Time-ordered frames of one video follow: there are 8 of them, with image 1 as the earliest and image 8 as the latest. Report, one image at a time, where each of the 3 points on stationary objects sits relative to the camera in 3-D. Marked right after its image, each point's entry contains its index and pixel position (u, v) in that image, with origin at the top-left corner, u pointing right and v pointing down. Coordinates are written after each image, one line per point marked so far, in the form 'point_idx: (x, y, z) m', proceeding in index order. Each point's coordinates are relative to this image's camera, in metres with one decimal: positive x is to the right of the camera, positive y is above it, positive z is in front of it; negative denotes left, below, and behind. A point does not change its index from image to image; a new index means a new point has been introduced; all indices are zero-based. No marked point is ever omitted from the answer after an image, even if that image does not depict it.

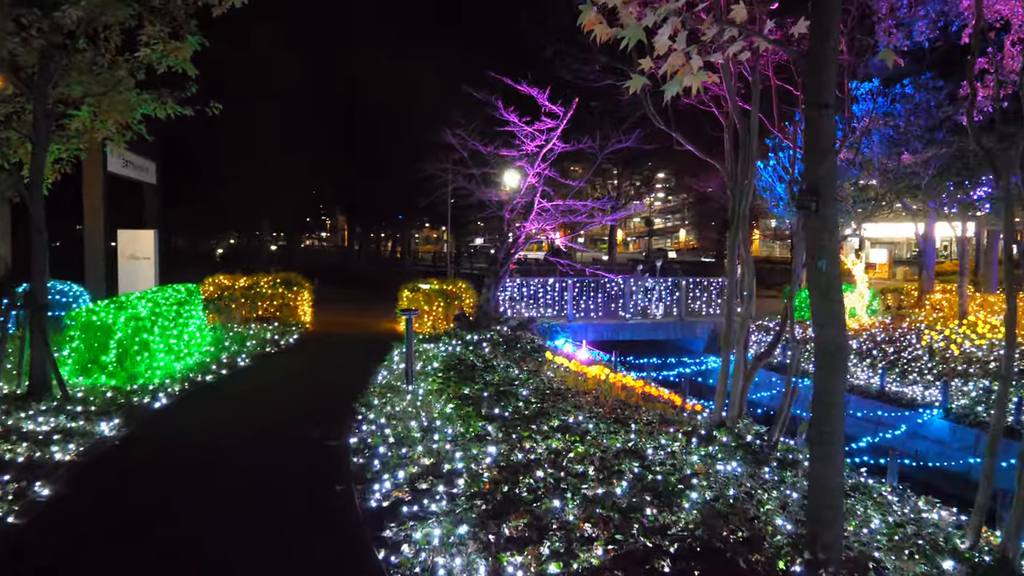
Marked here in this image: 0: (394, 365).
0: (-1.2, -0.8, +9.1) m
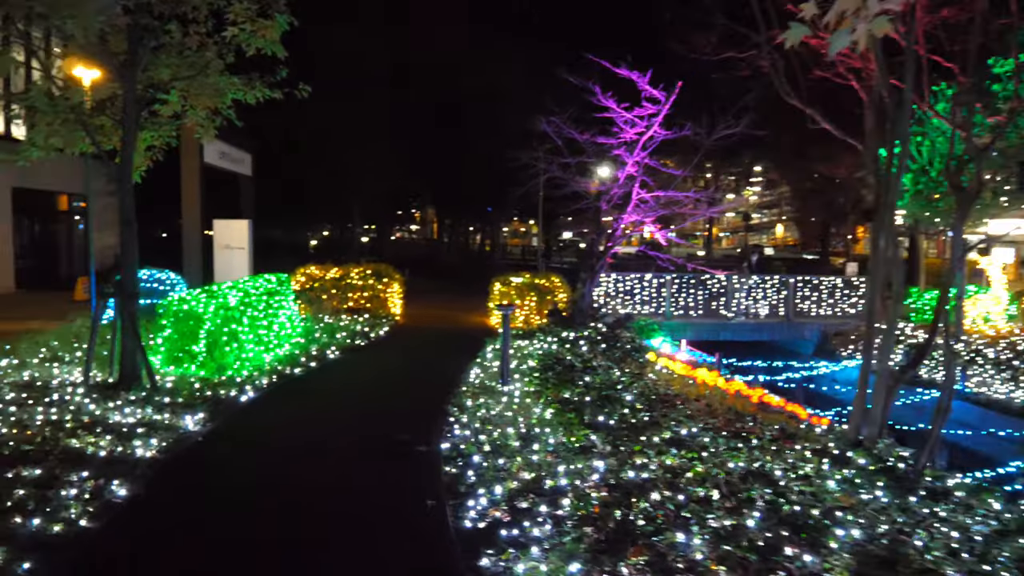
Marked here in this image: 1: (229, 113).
0: (-0.2, -0.8, +8.6) m
1: (-2.7, +1.7, +8.2) m
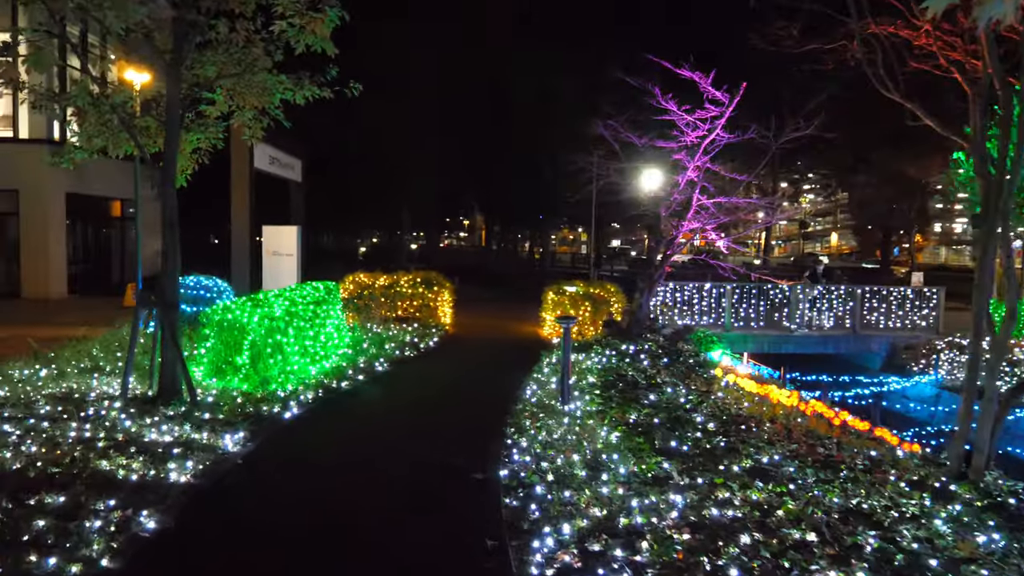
0: (+0.3, -0.8, +8.1) m
1: (-2.2, +1.6, +7.8) m
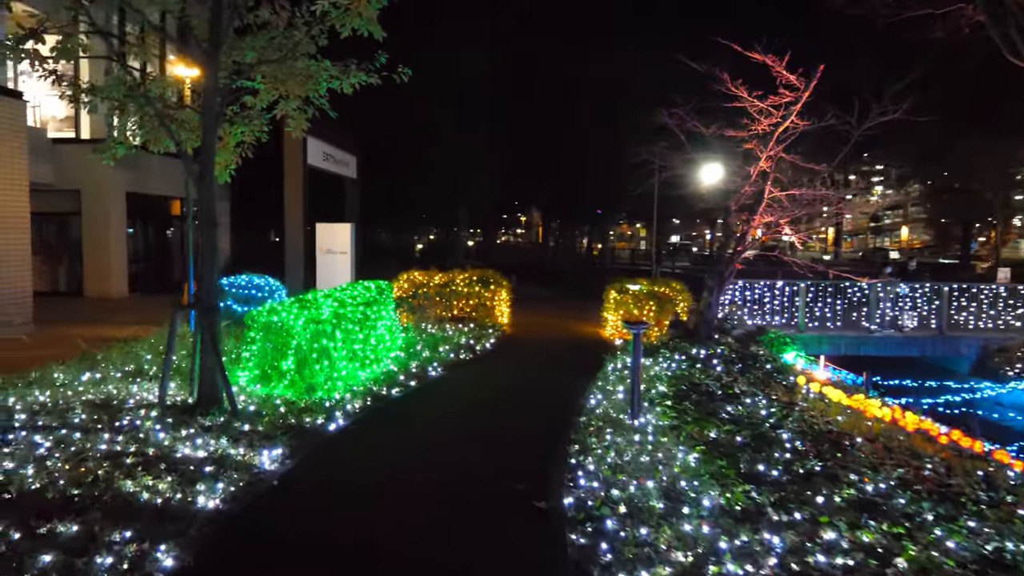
0: (+0.9, -0.8, +7.5) m
1: (-1.6, +1.6, +7.3) m
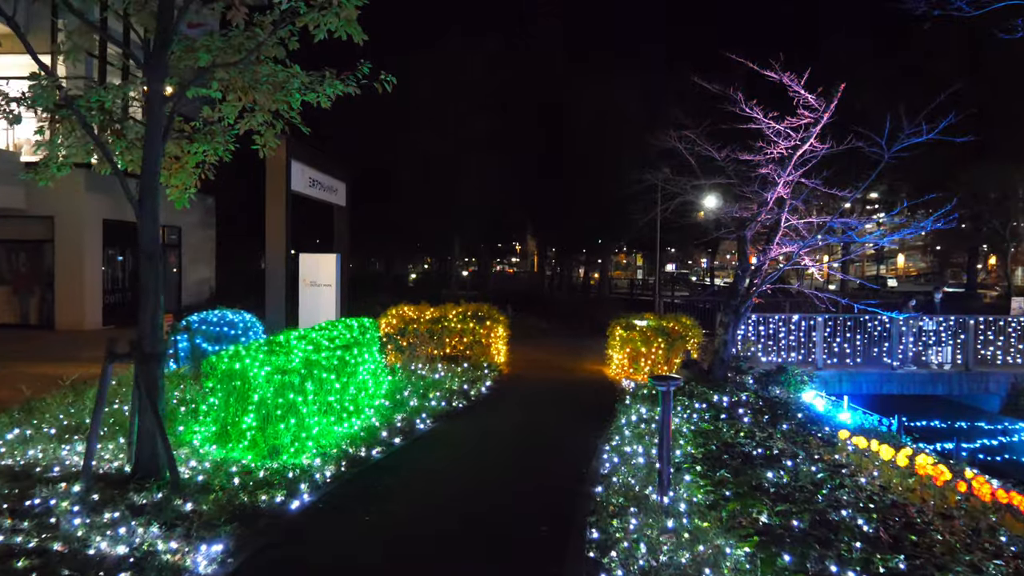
0: (+0.9, -1.2, +6.4) m
1: (-1.6, +1.3, +6.3) m
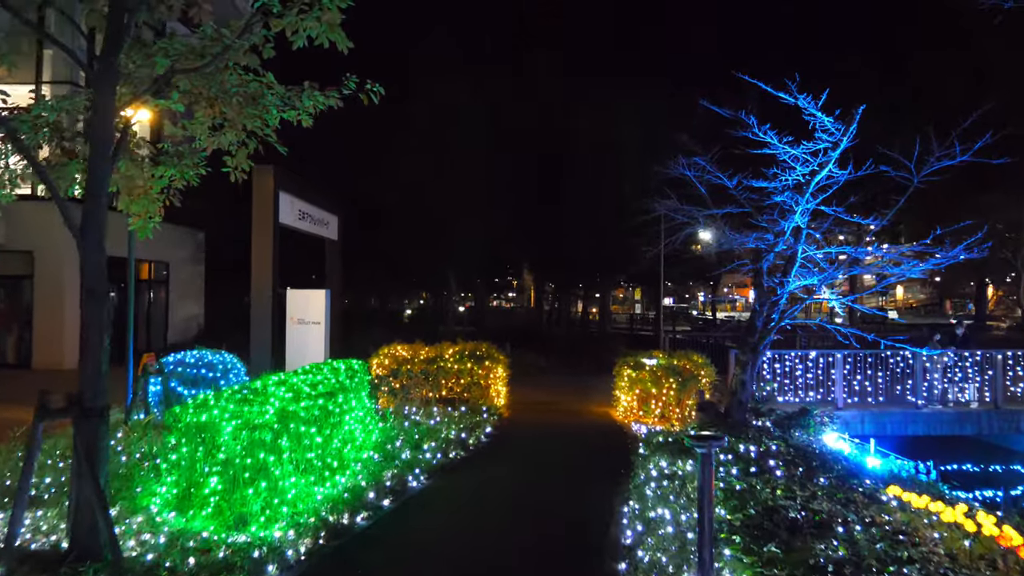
0: (+0.9, -1.4, +5.6) m
1: (-1.6, +1.0, +5.6) m
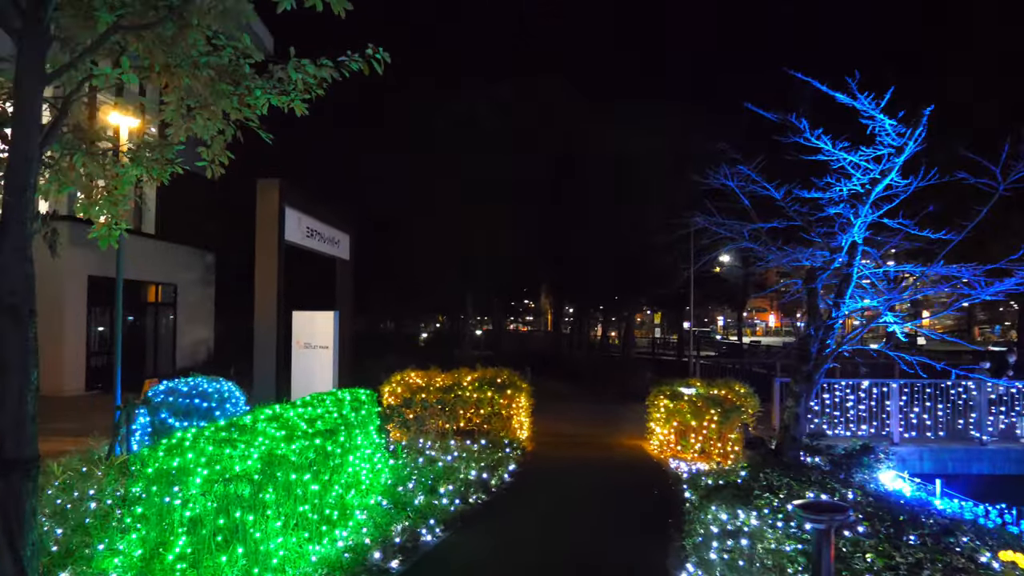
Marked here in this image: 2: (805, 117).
0: (+1.1, -1.5, +4.6) m
1: (-1.4, +0.9, +4.7) m
2: (+3.4, +2.0, +9.9) m
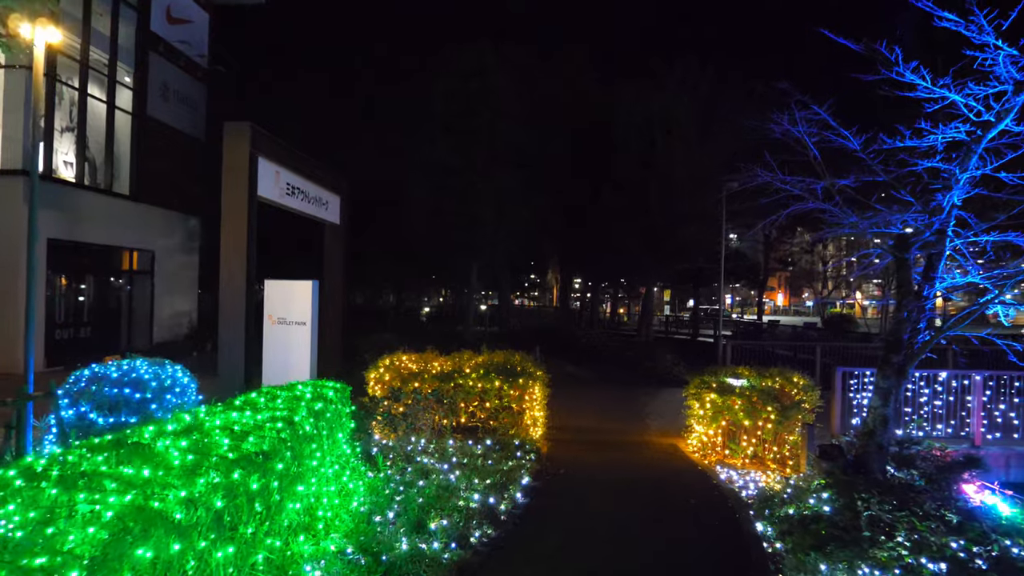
0: (+1.2, -1.4, +2.7) m
1: (-1.3, +1.1, +2.7) m
2: (+3.6, +2.3, +7.9) m
